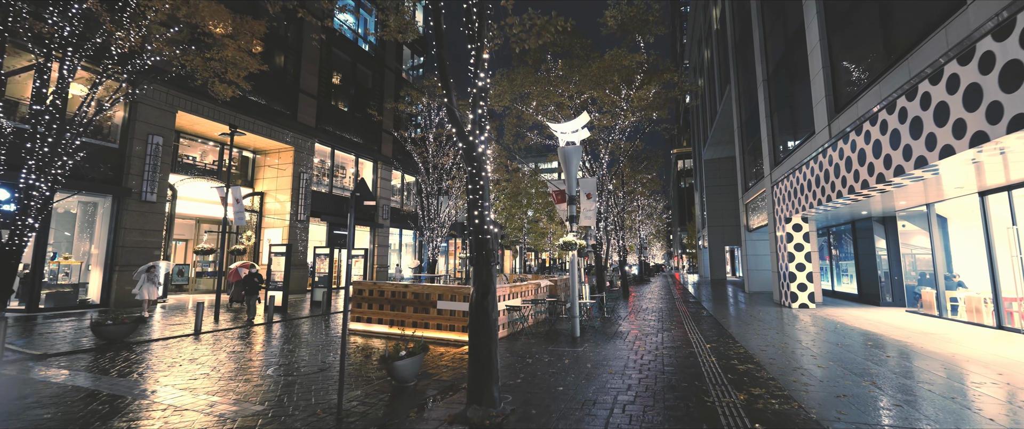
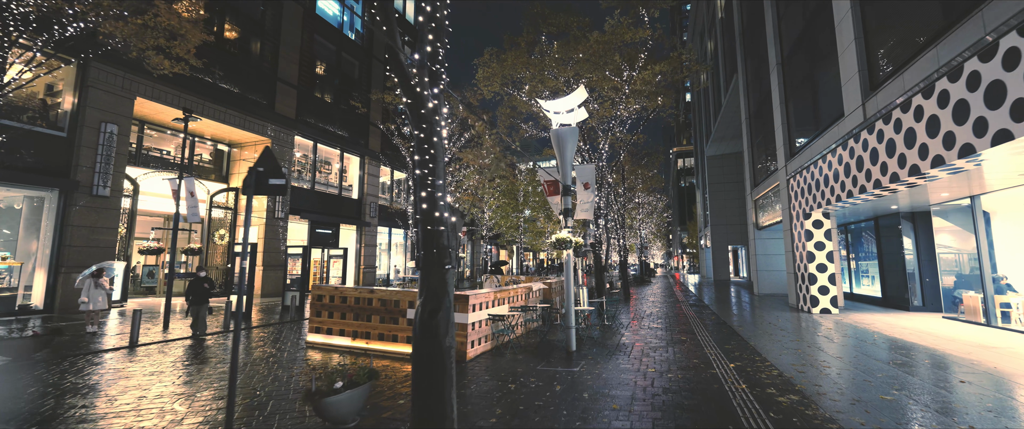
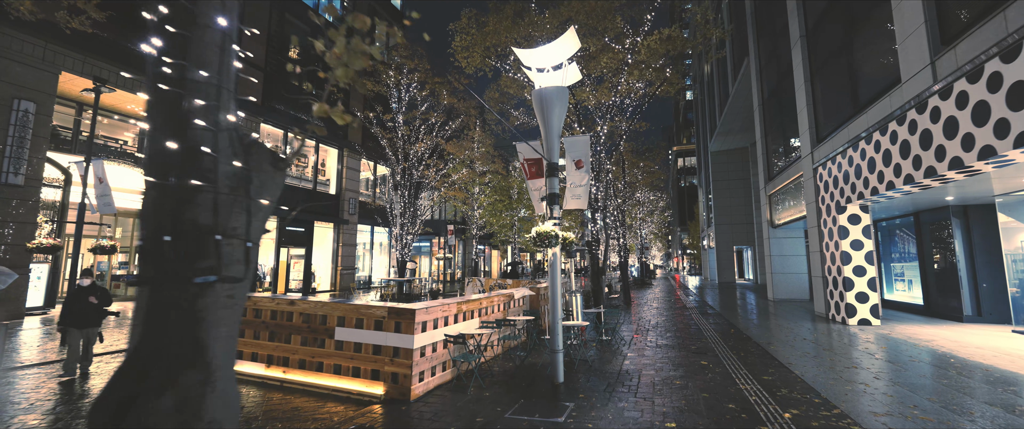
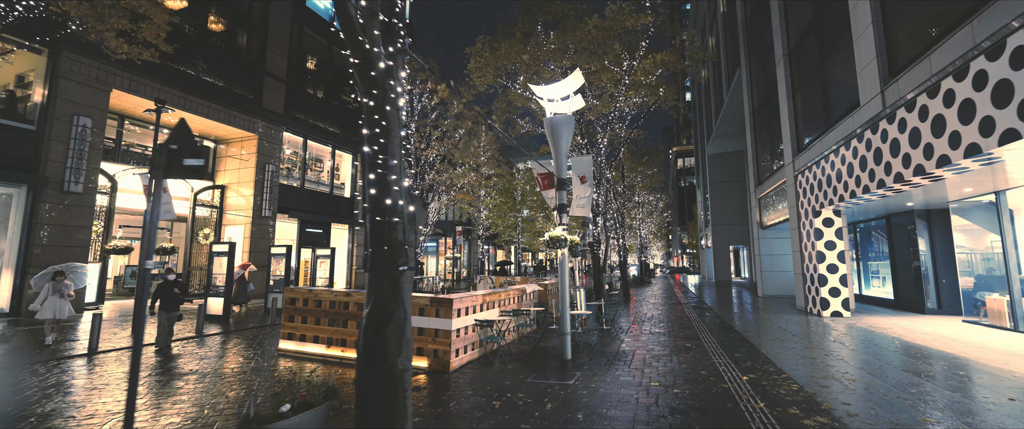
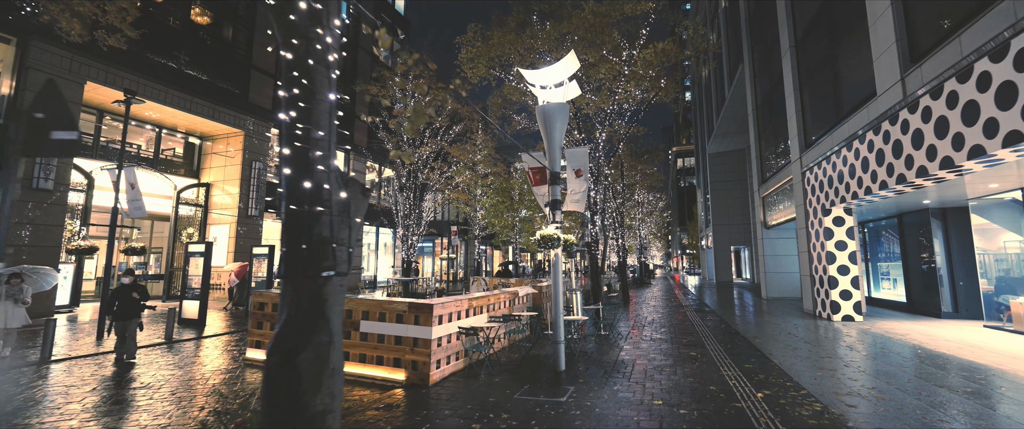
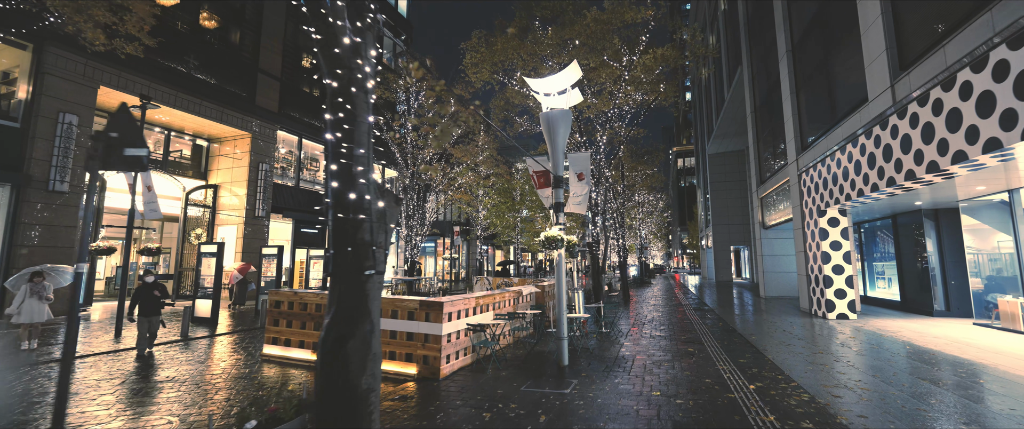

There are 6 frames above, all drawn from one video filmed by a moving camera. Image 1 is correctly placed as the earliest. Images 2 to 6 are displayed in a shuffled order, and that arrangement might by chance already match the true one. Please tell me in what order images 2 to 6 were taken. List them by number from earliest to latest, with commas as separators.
2, 4, 6, 5, 3
